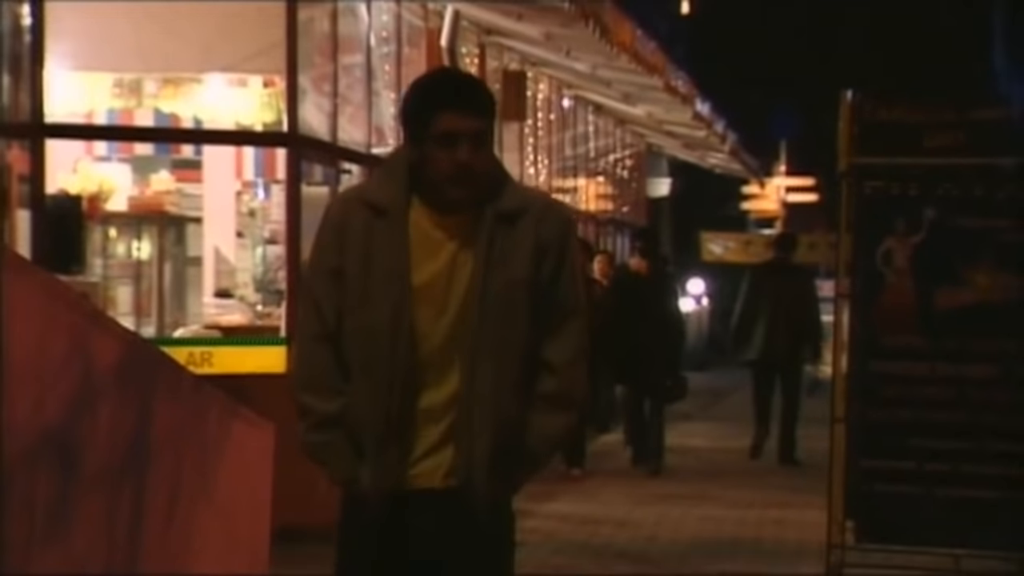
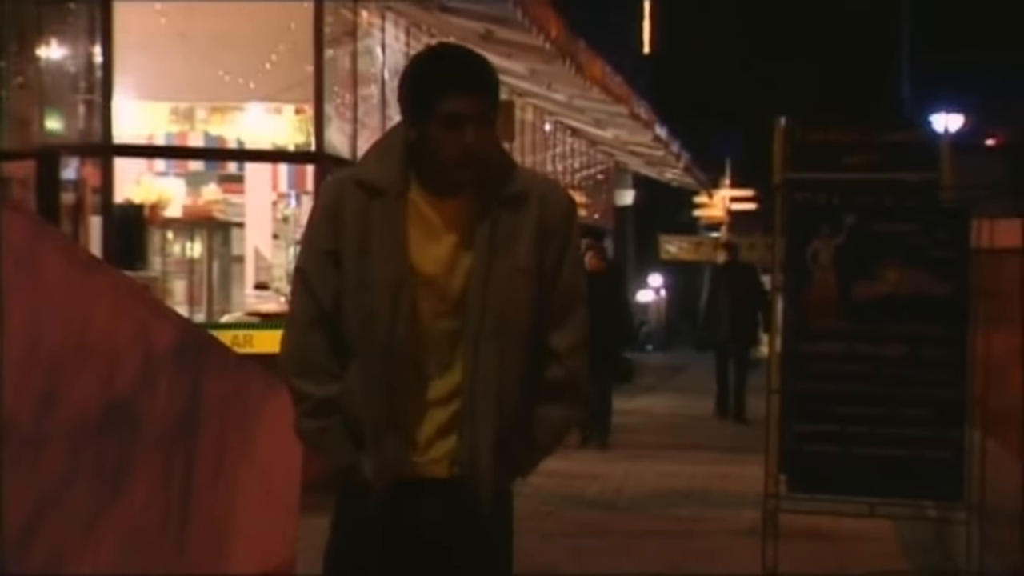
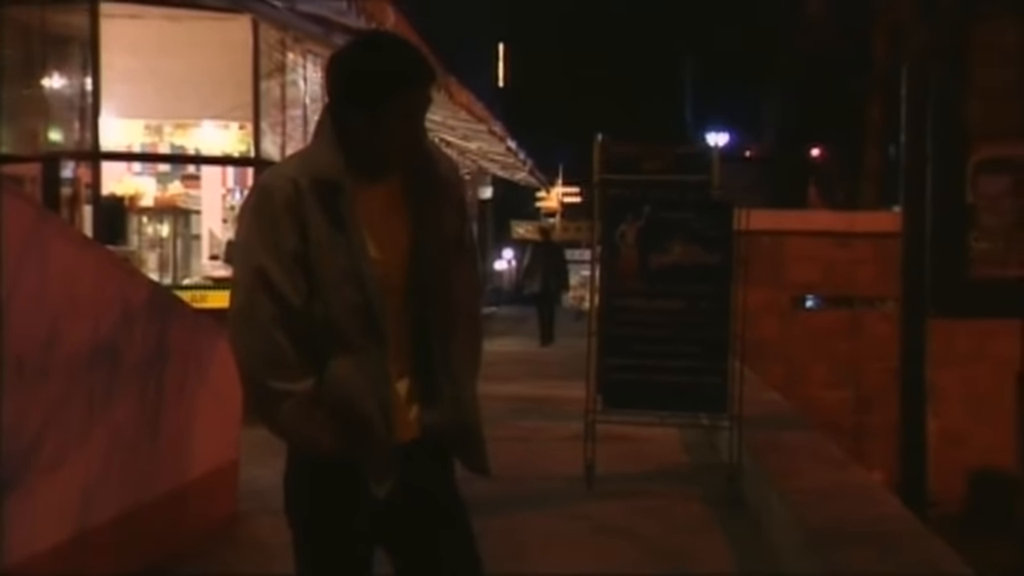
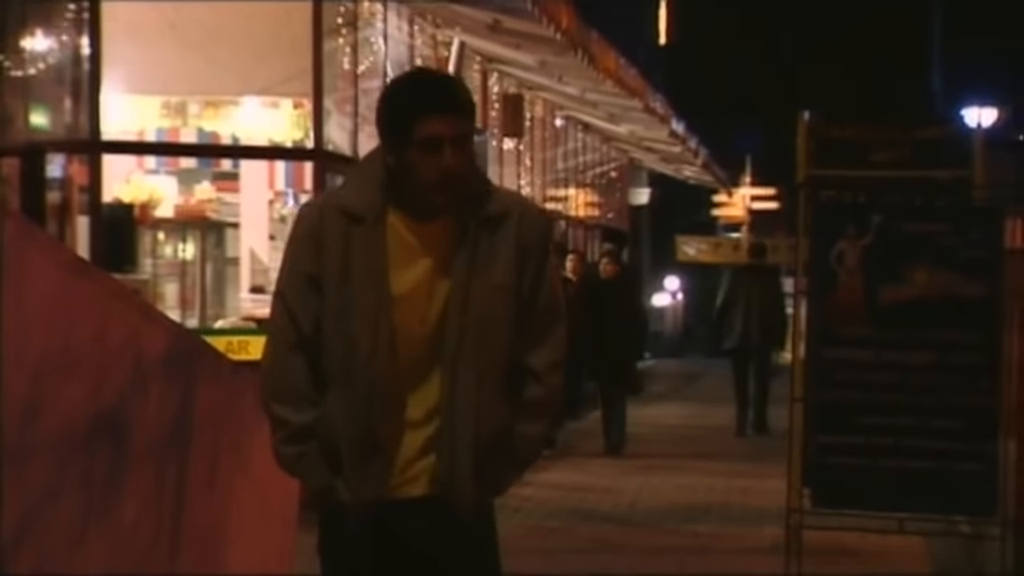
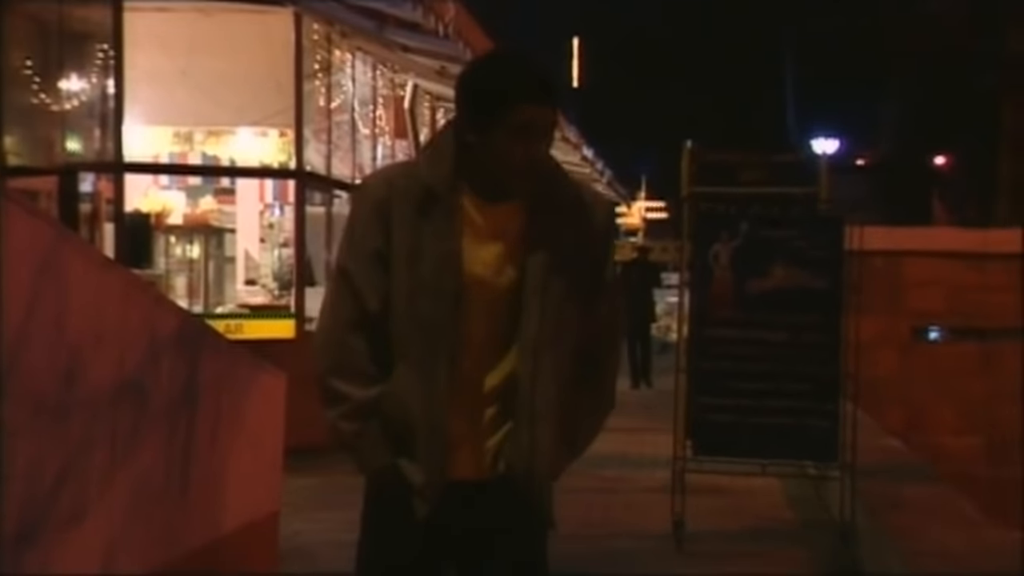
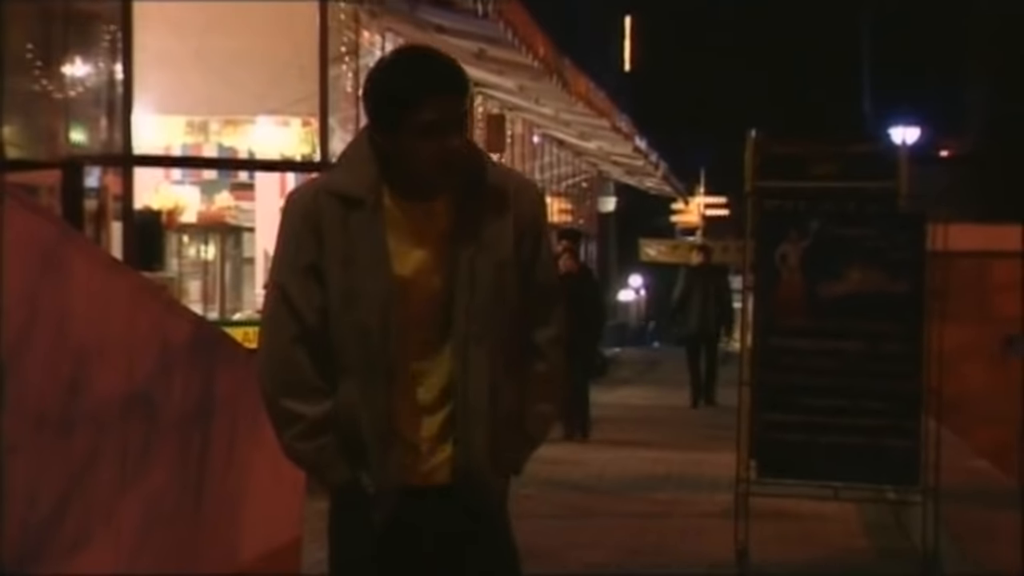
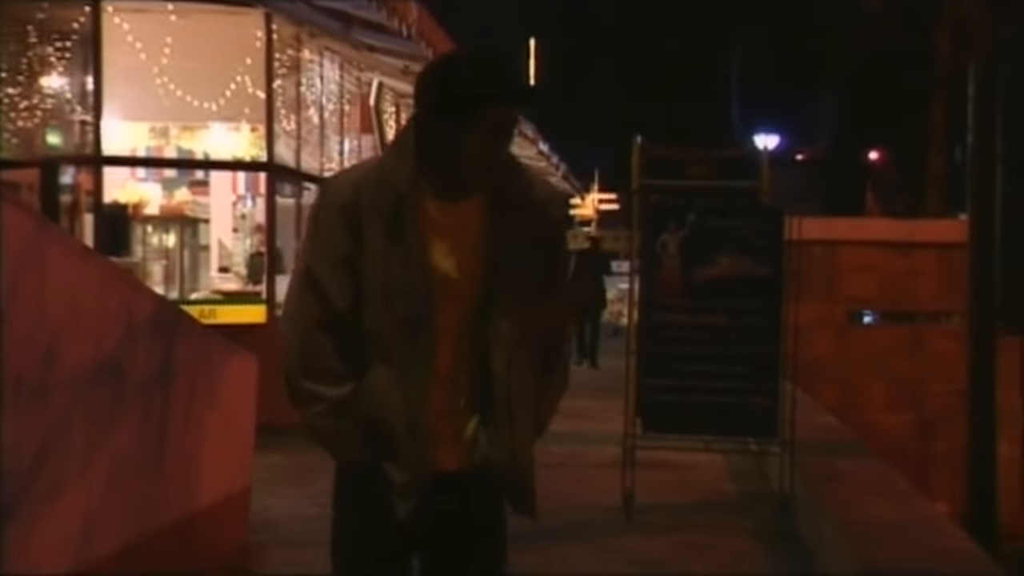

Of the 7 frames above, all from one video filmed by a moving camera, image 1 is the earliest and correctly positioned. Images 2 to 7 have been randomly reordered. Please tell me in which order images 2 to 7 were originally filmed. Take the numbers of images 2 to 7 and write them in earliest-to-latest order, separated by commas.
4, 2, 6, 5, 7, 3
